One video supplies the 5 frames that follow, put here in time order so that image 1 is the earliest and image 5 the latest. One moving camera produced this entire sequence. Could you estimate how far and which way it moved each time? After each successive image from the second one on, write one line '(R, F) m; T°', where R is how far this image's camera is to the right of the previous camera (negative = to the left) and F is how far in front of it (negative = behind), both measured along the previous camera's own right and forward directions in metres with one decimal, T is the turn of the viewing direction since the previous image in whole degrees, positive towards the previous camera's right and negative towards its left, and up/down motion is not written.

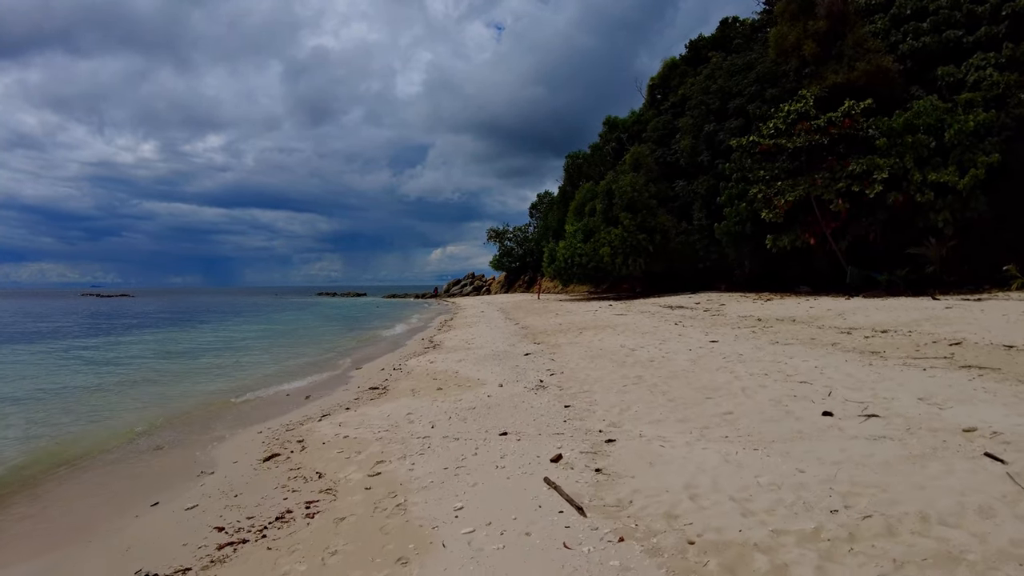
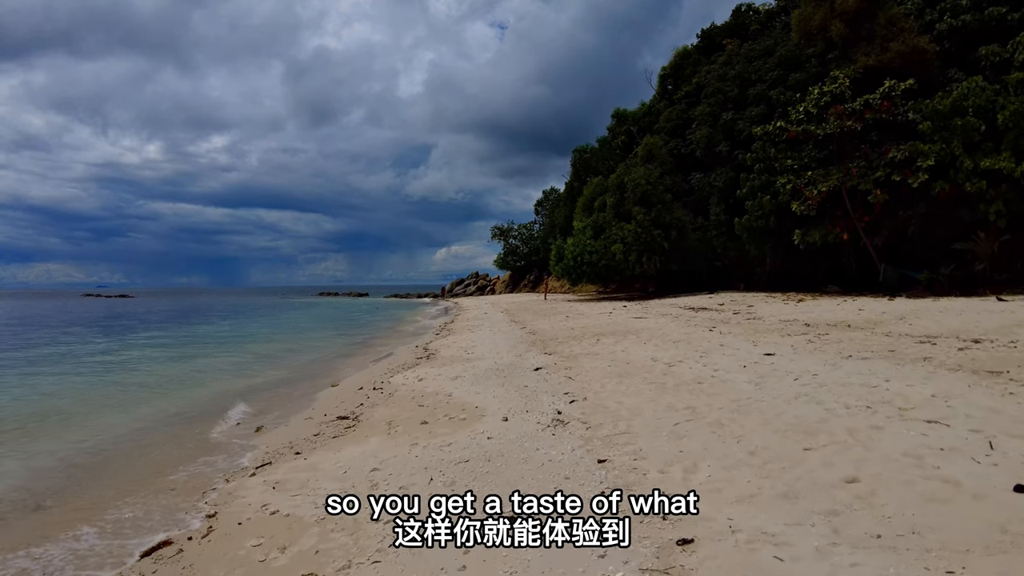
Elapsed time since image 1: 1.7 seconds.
(0.0, +2.1) m; 0°
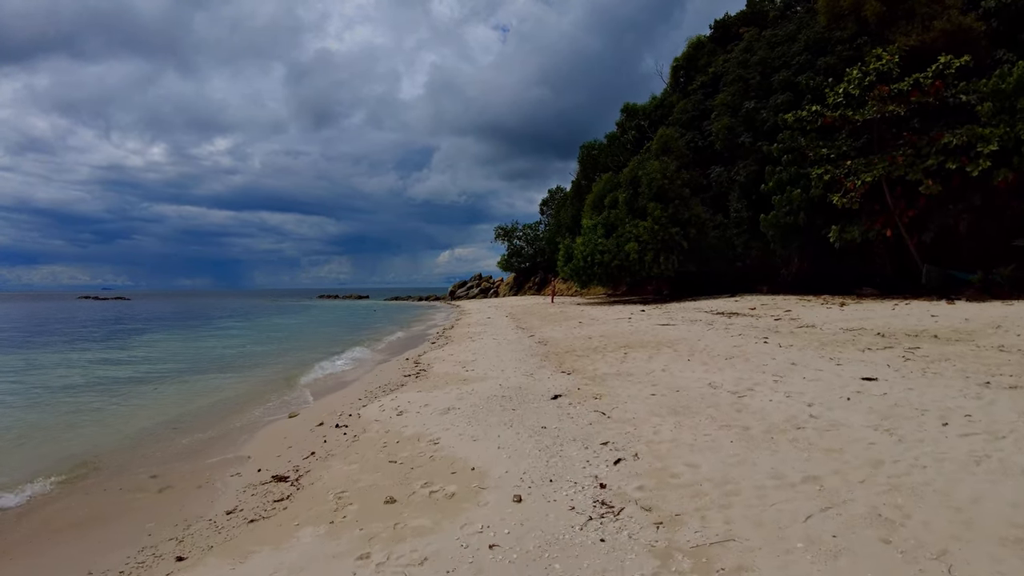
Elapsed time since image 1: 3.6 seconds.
(-0.1, +2.3) m; 0°
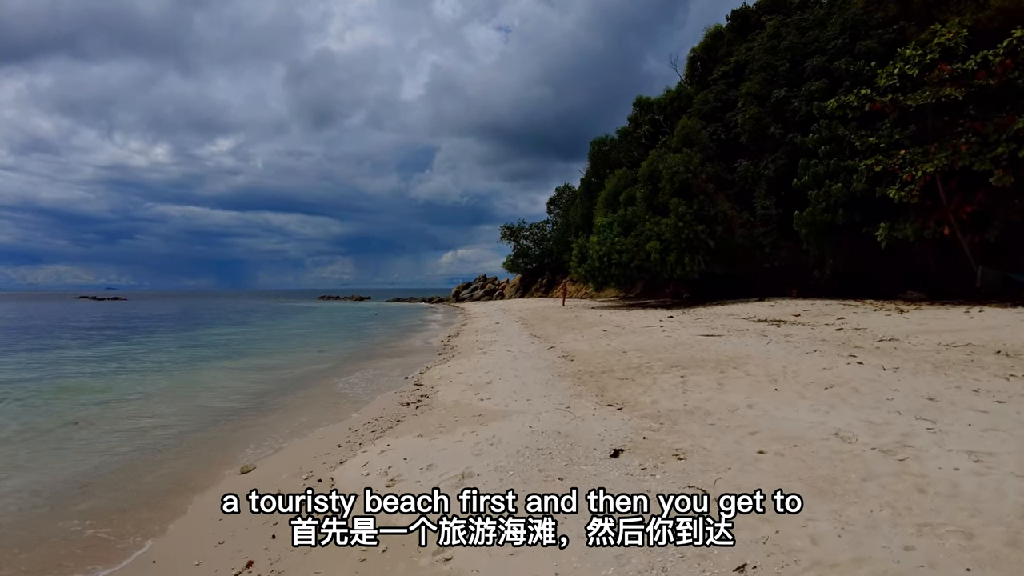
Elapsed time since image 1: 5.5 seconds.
(-0.4, +2.2) m; 0°
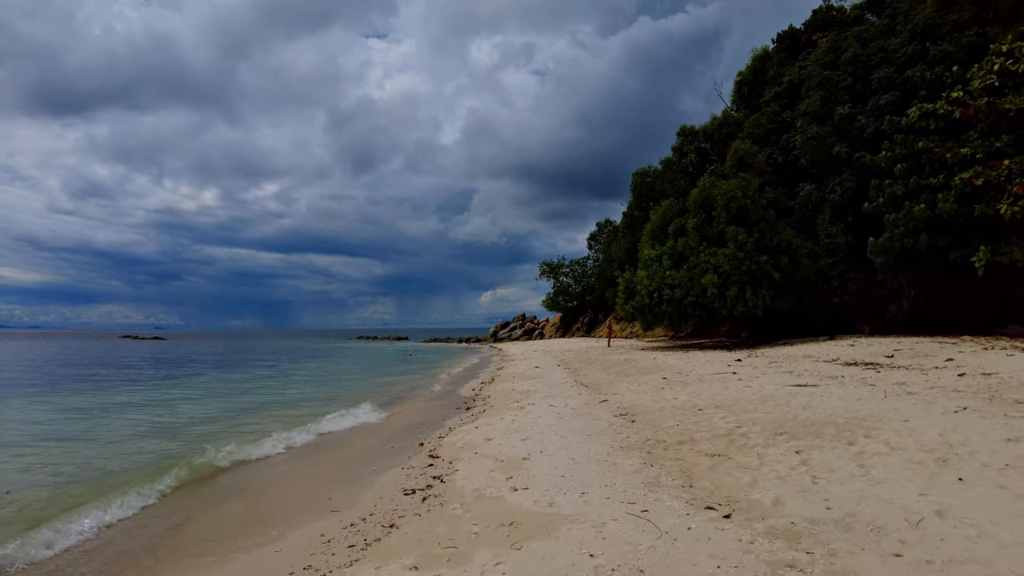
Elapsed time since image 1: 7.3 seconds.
(-0.1, +2.0) m; -5°
